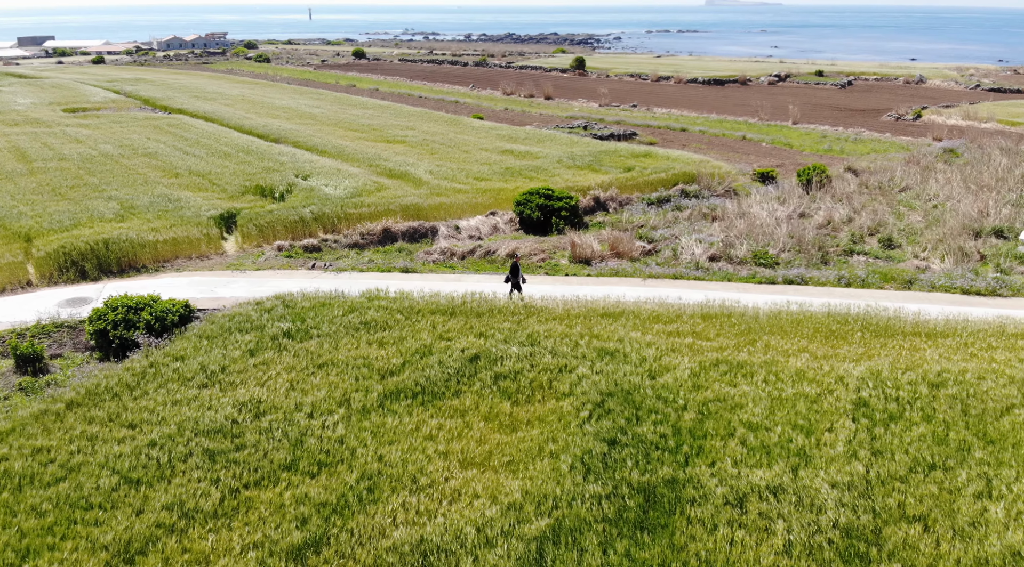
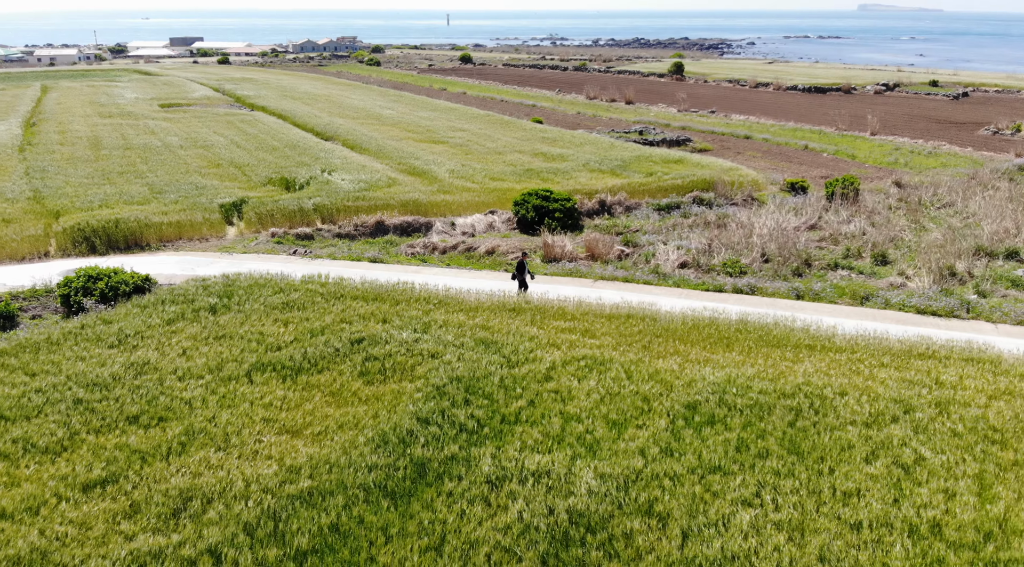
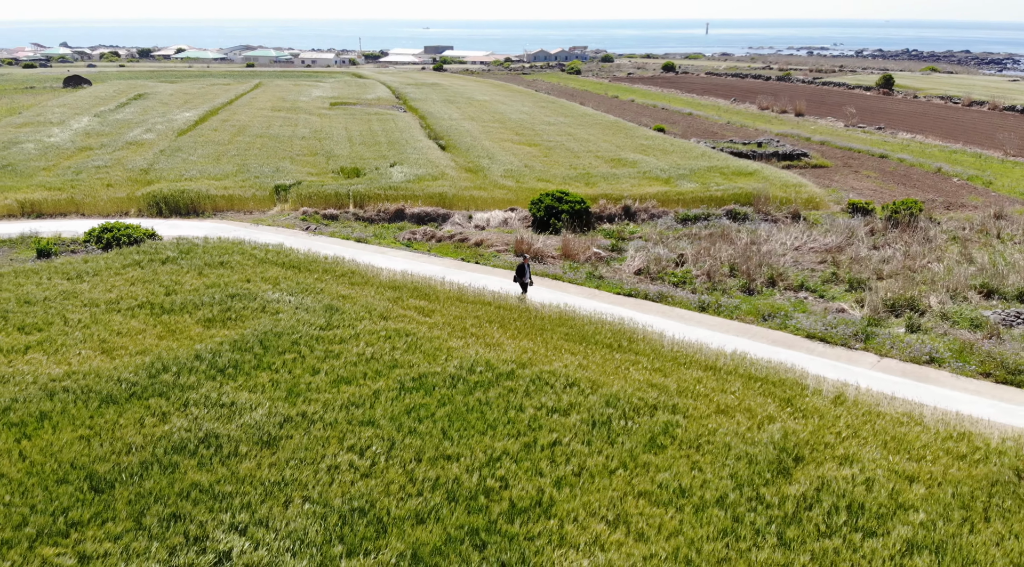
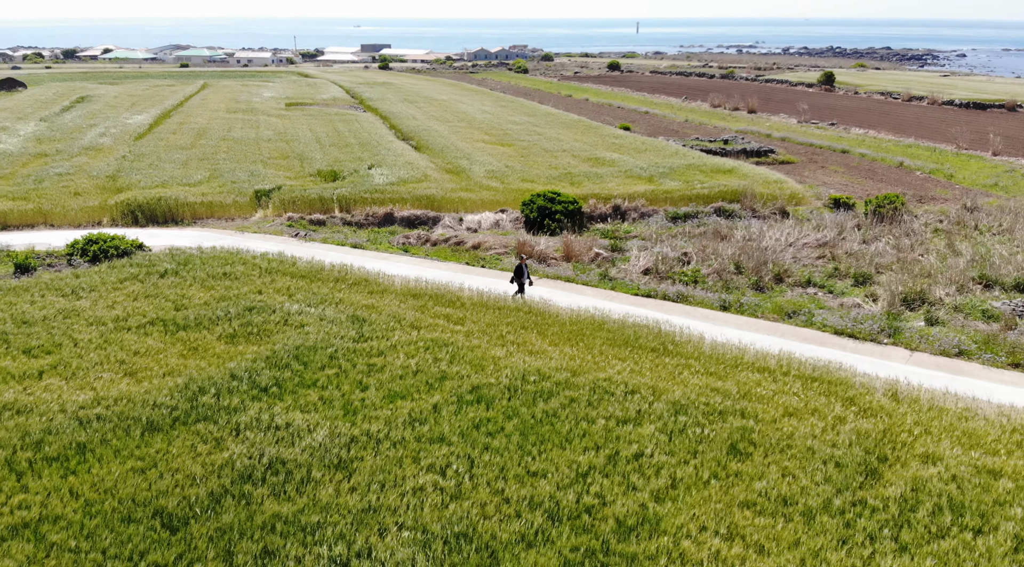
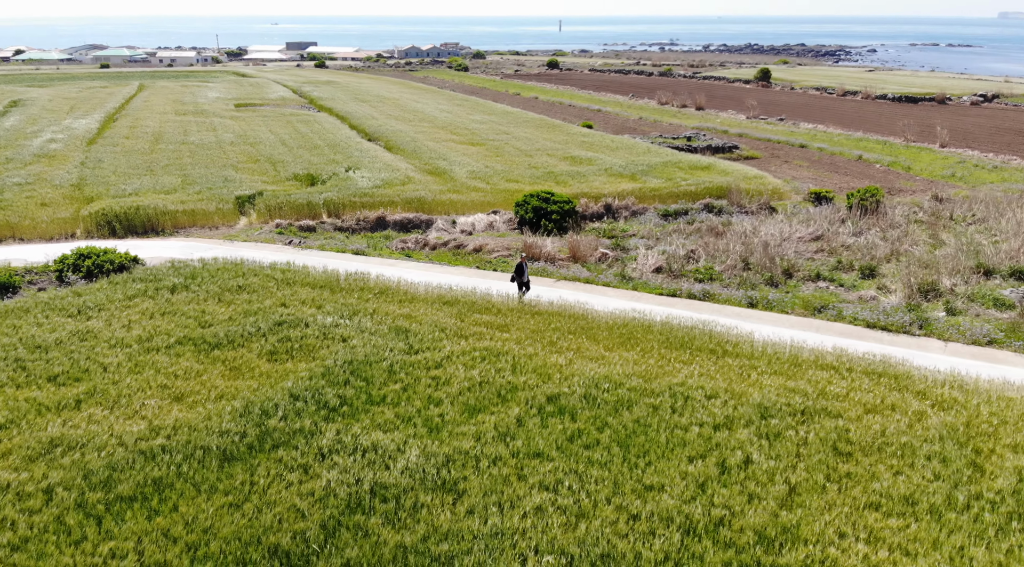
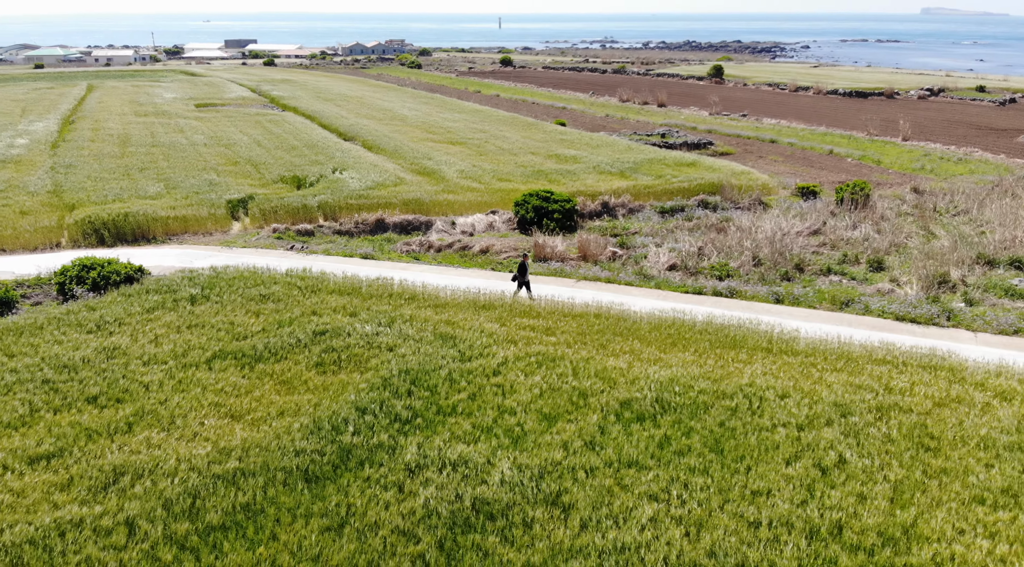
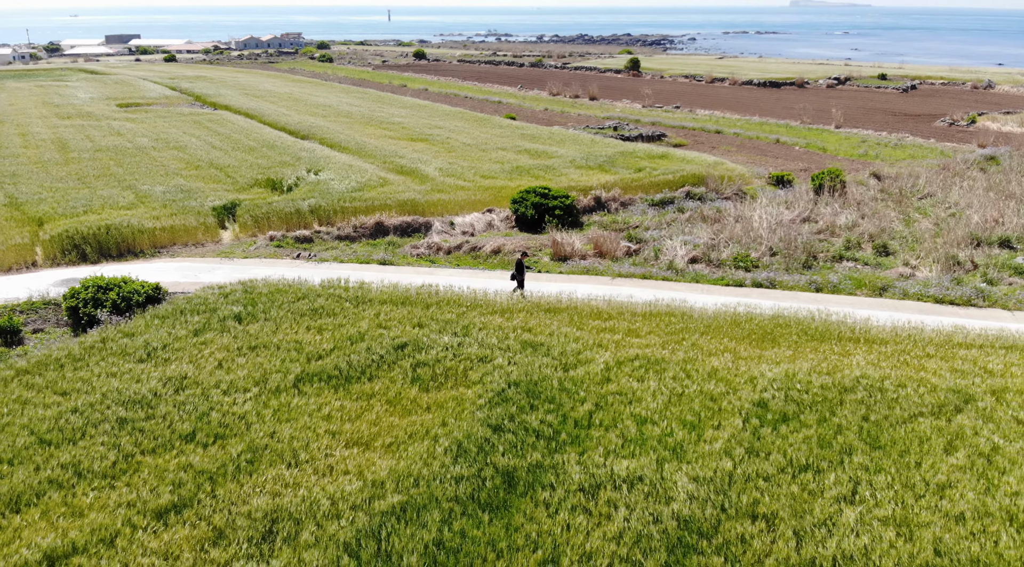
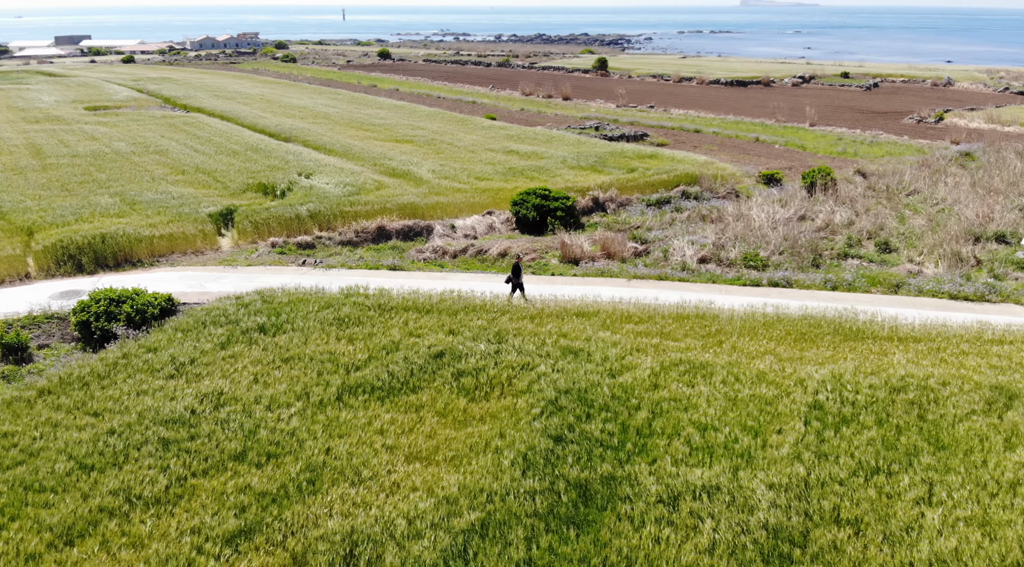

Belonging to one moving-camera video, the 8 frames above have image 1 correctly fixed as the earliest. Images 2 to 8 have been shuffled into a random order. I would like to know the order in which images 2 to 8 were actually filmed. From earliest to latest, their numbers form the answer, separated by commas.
8, 7, 2, 6, 5, 4, 3
